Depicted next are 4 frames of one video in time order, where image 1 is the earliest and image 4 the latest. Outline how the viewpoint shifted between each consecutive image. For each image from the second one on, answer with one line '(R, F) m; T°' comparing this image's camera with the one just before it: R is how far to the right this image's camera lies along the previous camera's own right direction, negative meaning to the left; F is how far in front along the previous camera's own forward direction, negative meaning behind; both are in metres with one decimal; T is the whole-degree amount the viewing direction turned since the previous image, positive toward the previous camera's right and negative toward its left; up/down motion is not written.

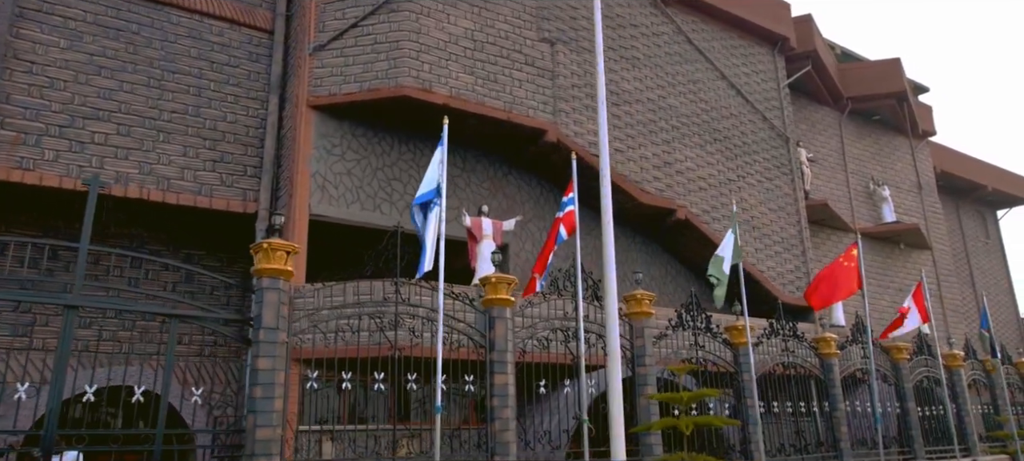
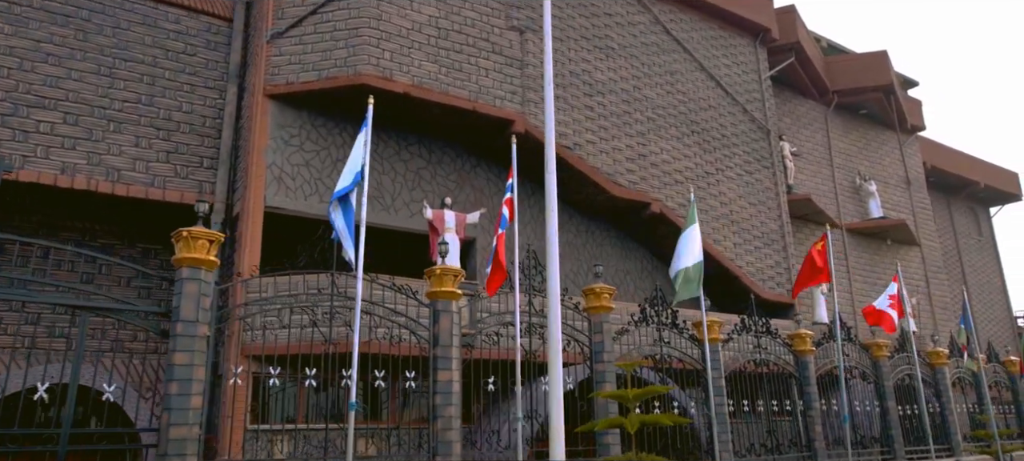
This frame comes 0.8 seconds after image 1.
(+0.6, +0.4) m; 0°
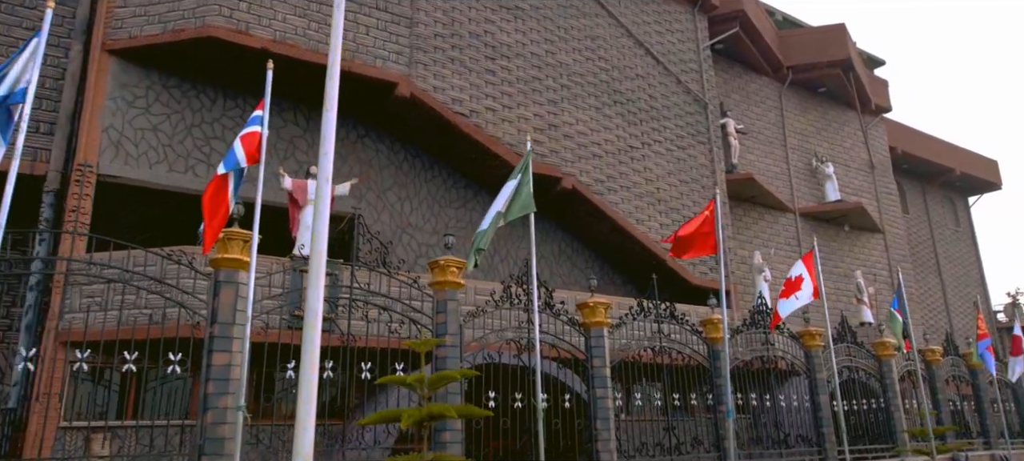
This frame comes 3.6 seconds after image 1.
(+1.8, +1.4) m; 0°
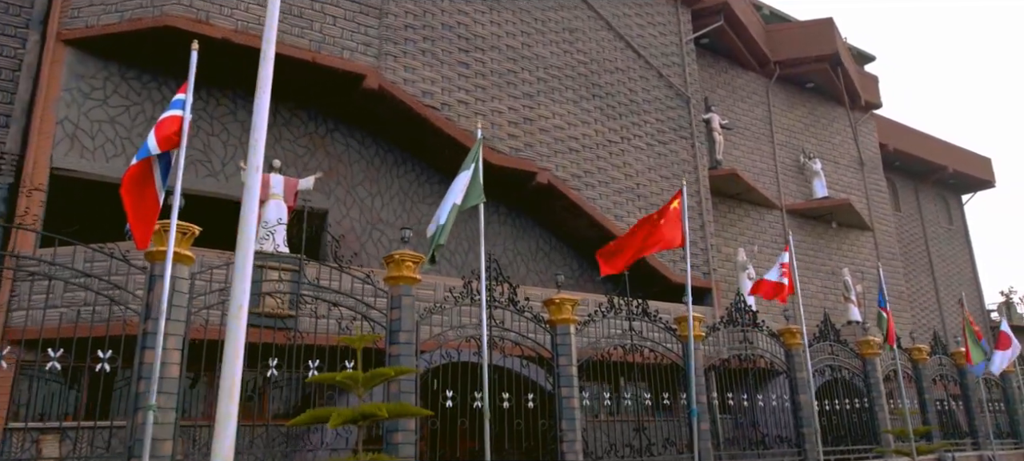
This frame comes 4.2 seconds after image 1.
(+0.4, +0.3) m; 0°
